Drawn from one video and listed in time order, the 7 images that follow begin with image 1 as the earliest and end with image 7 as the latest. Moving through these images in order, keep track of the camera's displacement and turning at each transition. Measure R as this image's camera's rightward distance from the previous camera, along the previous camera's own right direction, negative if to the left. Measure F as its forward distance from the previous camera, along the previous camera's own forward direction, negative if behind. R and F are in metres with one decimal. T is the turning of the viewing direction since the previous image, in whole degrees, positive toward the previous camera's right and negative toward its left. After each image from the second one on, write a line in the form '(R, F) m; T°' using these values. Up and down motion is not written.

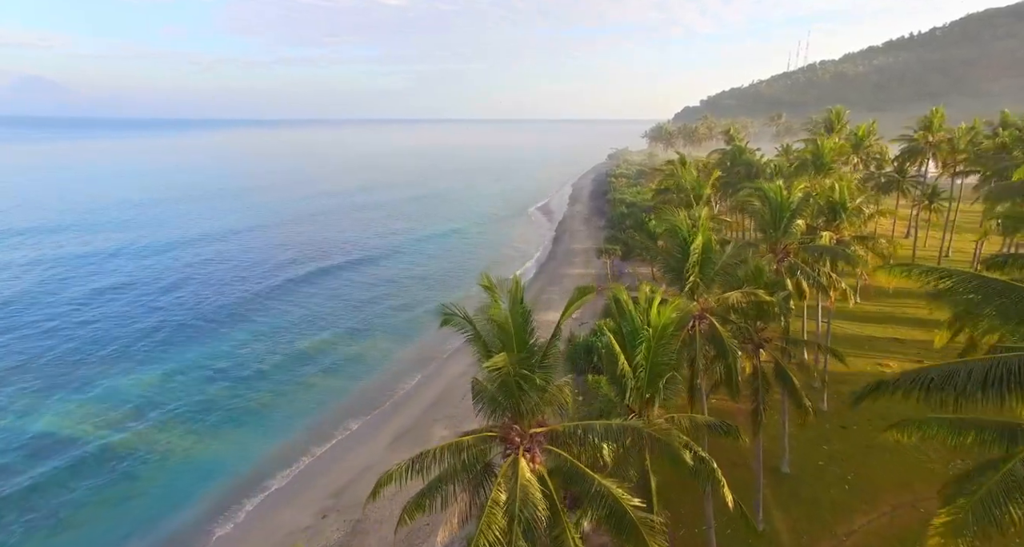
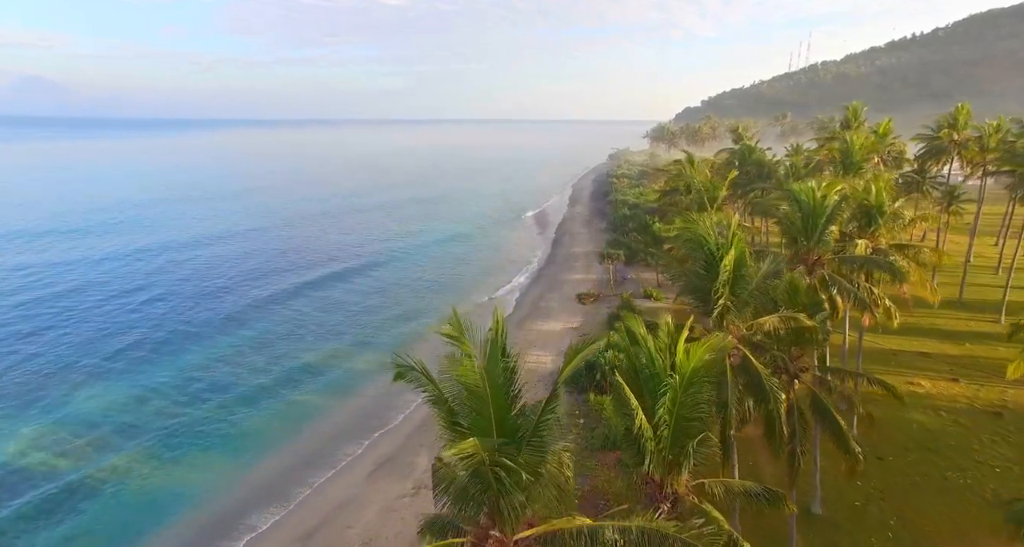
(+0.2, +2.5) m; 0°
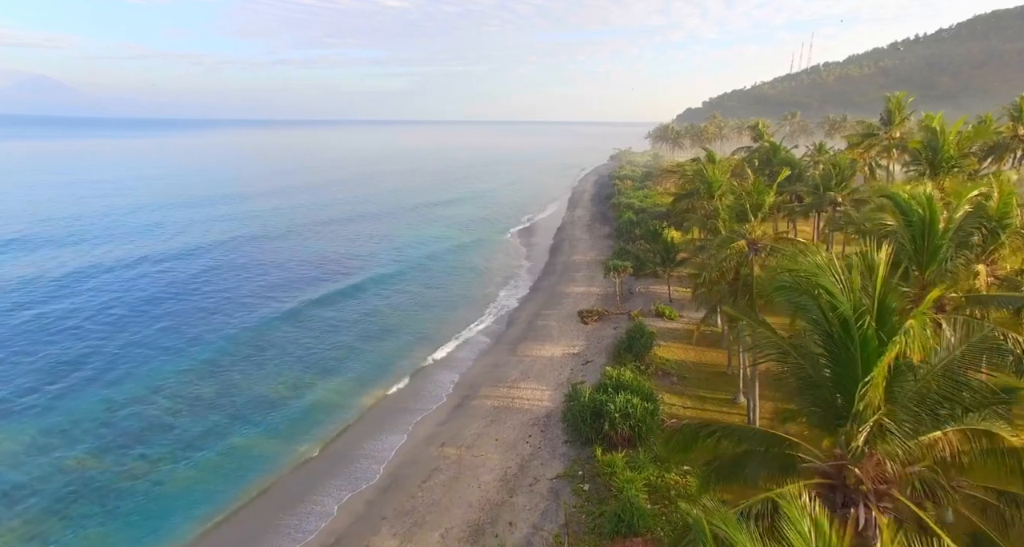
(+0.5, +5.2) m; 0°
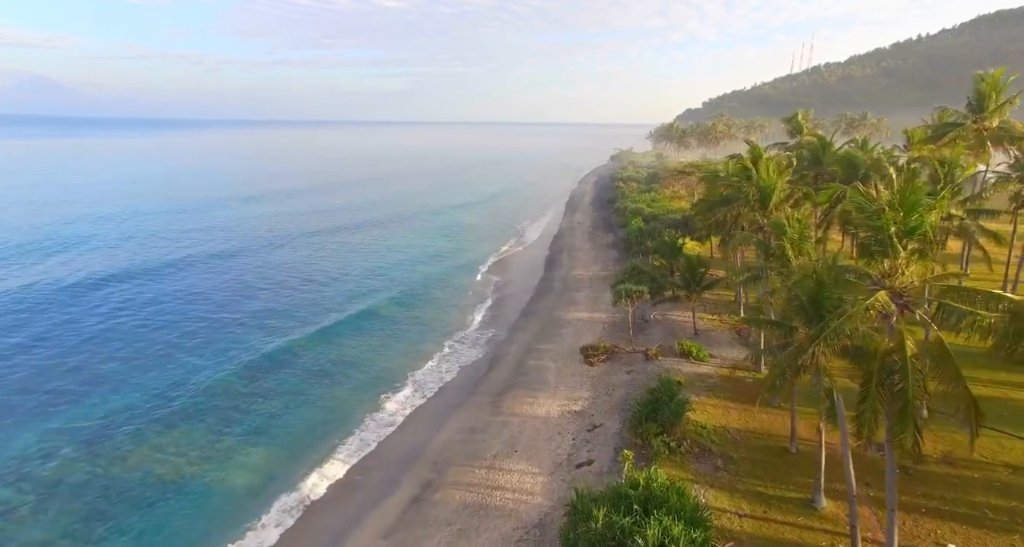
(+0.7, +7.9) m; 0°
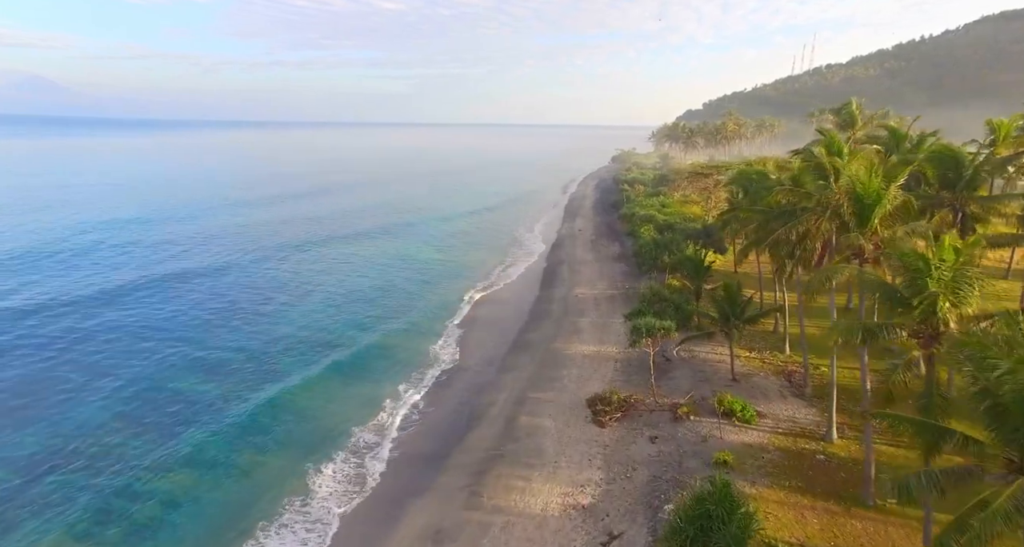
(+0.5, +7.1) m; 0°
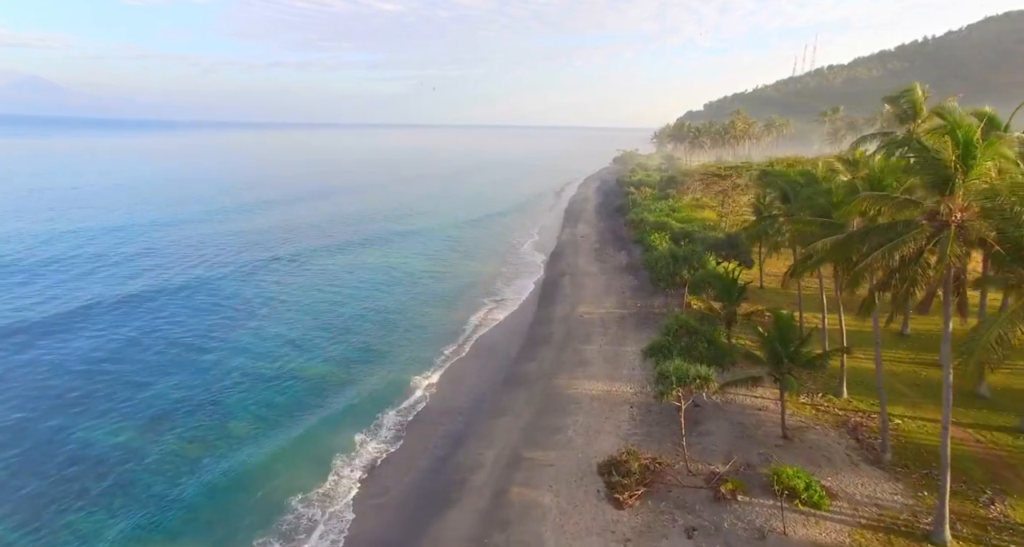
(+0.3, +5.5) m; 0°
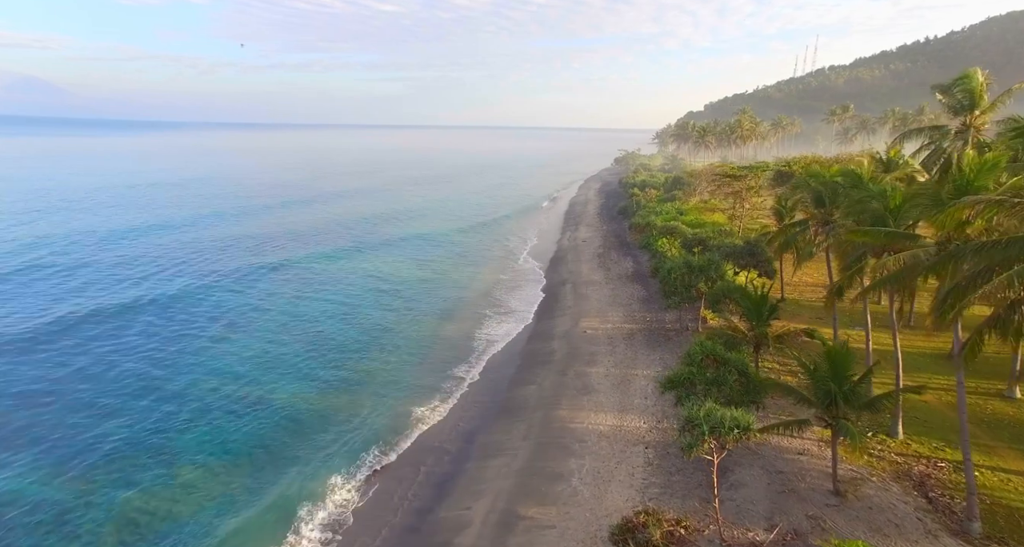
(+0.2, +3.6) m; 0°
